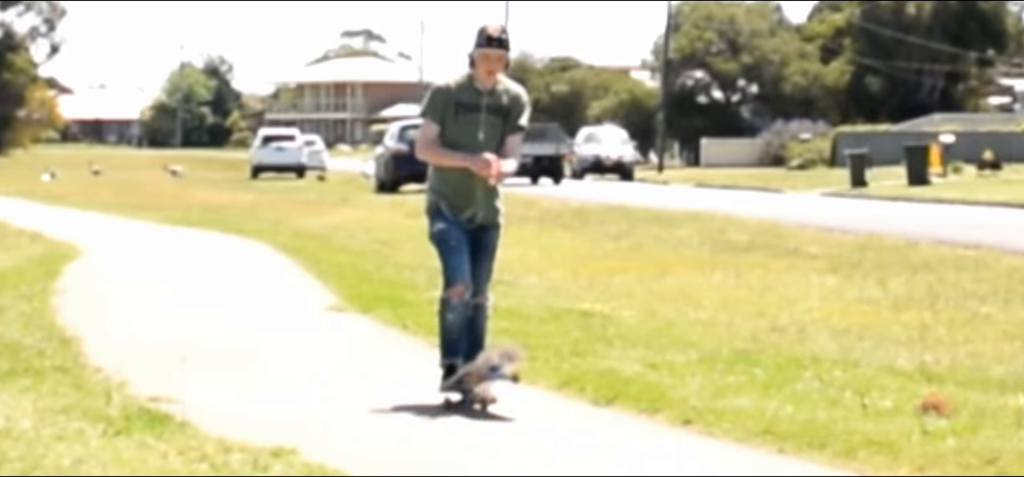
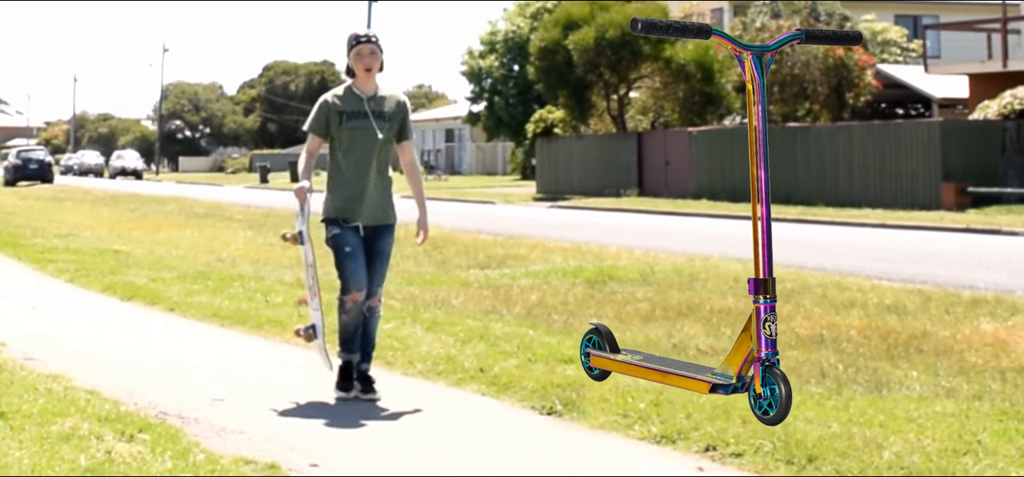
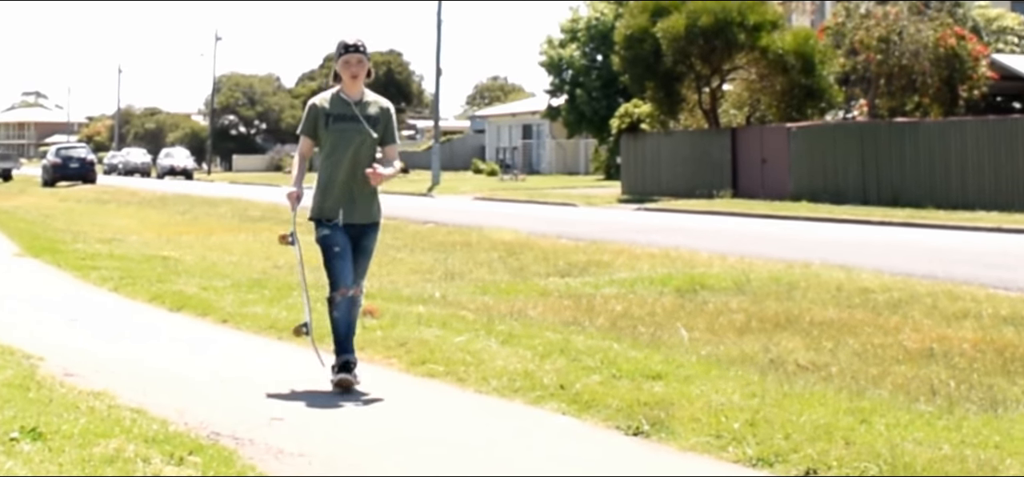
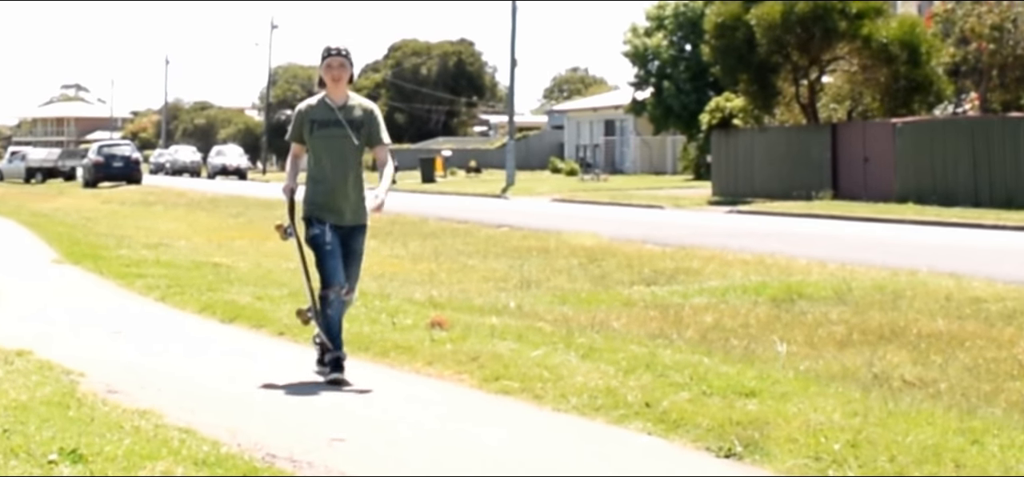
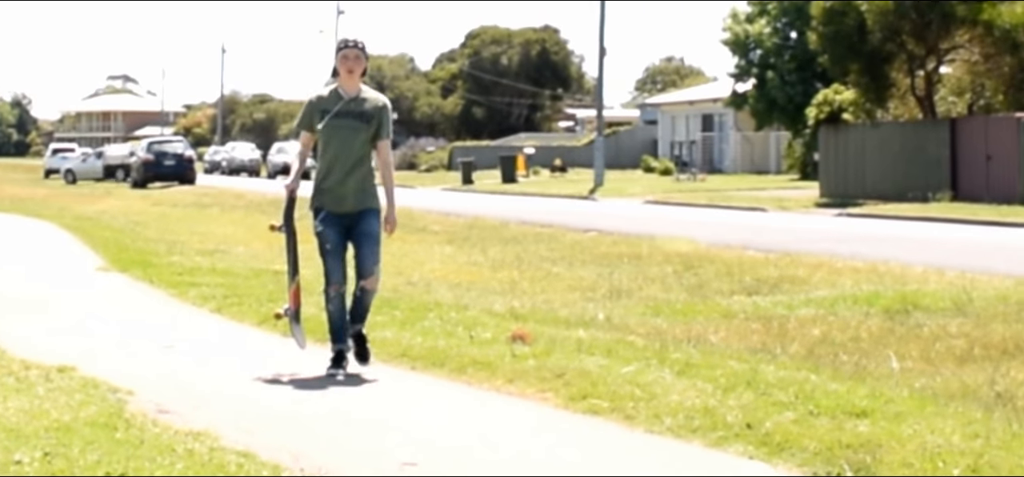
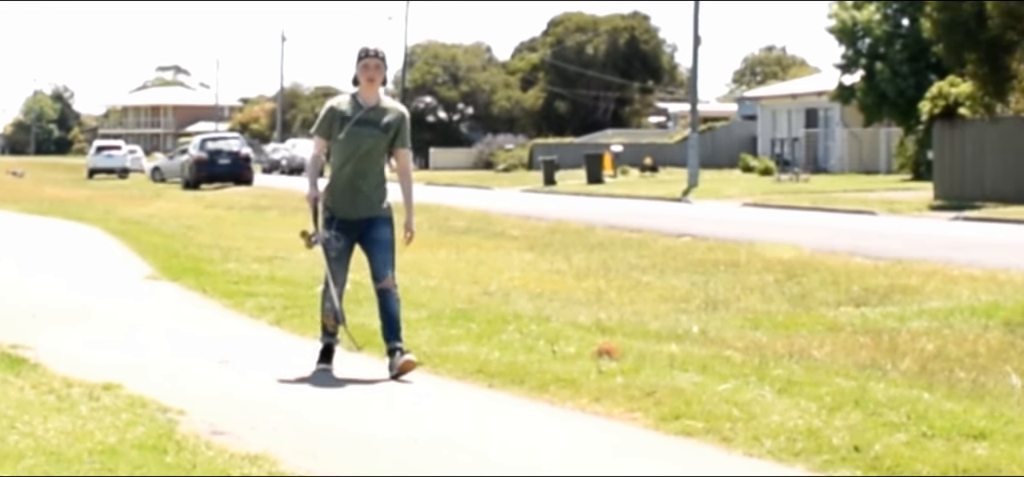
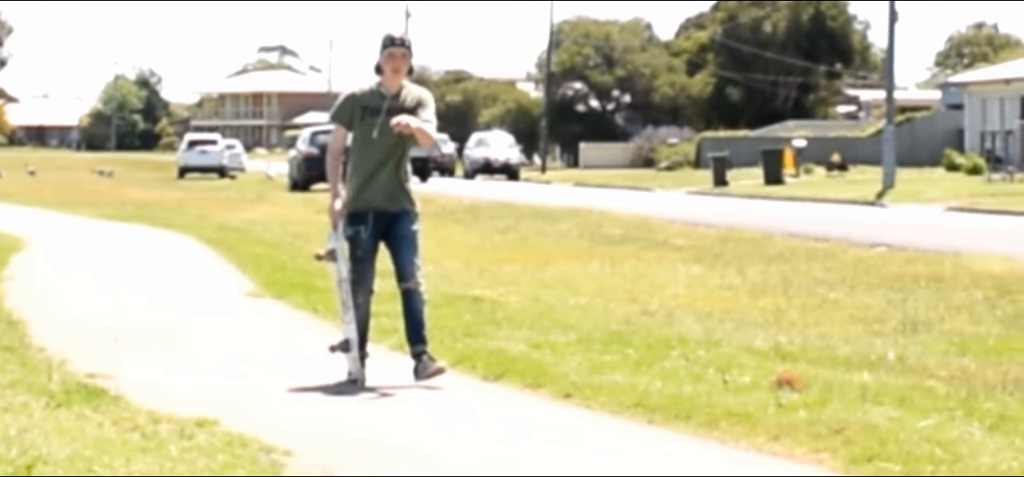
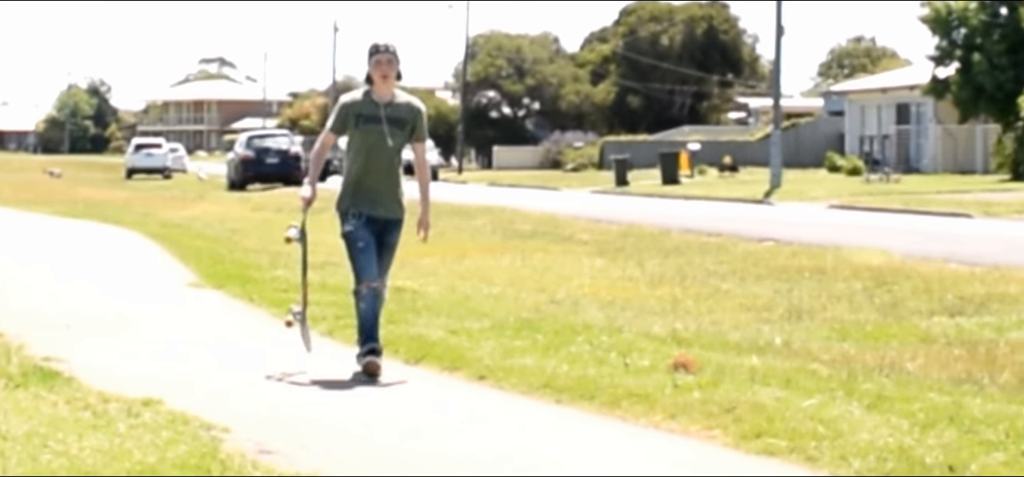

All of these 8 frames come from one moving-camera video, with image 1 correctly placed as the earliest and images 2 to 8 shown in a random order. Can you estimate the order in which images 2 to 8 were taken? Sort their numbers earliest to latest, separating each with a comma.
7, 8, 6, 5, 4, 3, 2
